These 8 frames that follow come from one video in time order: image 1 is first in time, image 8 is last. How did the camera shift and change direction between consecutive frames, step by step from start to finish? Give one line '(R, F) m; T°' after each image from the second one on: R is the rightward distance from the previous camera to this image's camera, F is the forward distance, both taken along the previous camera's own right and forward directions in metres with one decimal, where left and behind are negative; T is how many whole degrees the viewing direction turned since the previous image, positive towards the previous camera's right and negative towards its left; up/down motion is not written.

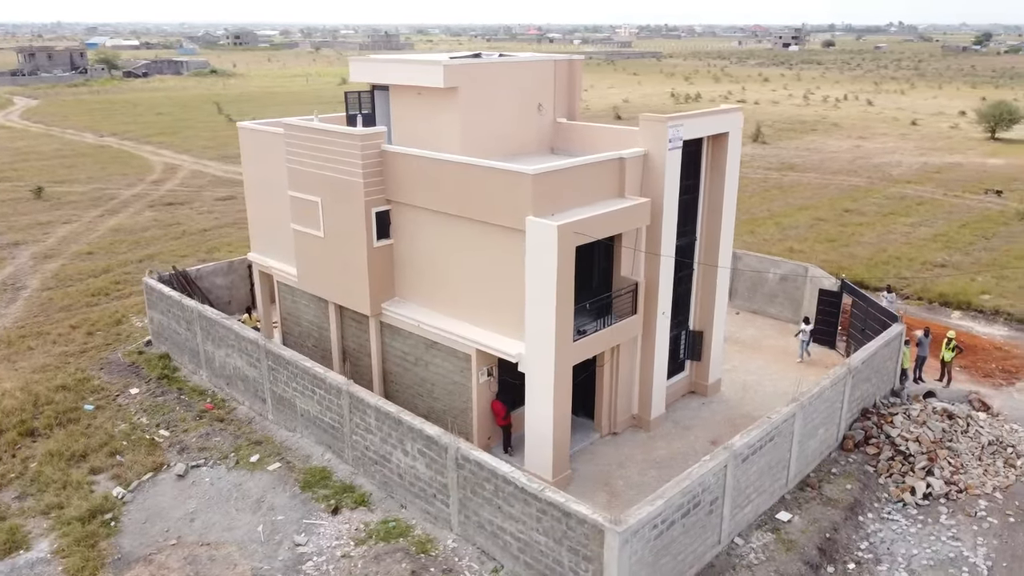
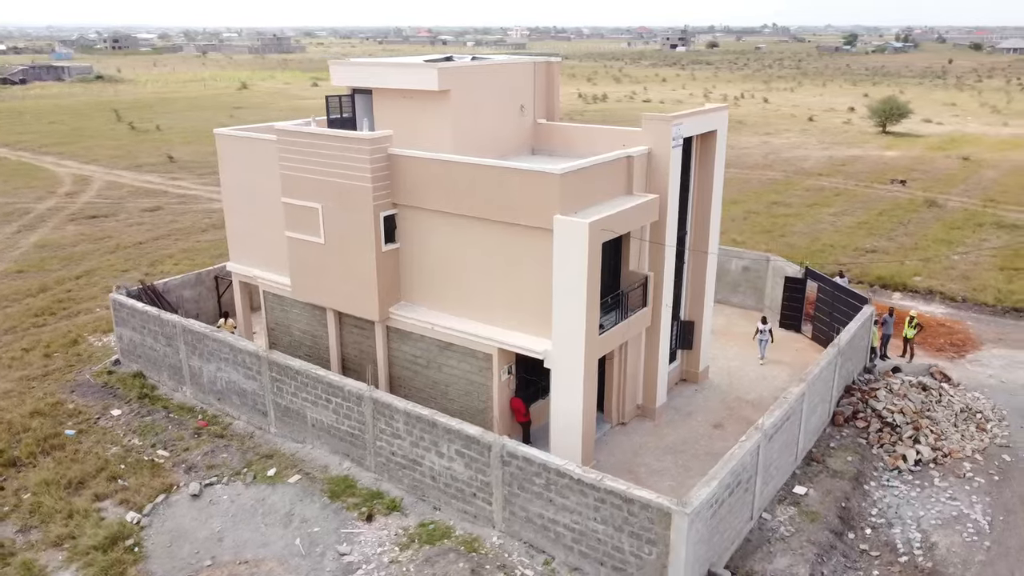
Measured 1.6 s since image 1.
(-2.0, -0.1) m; +7°
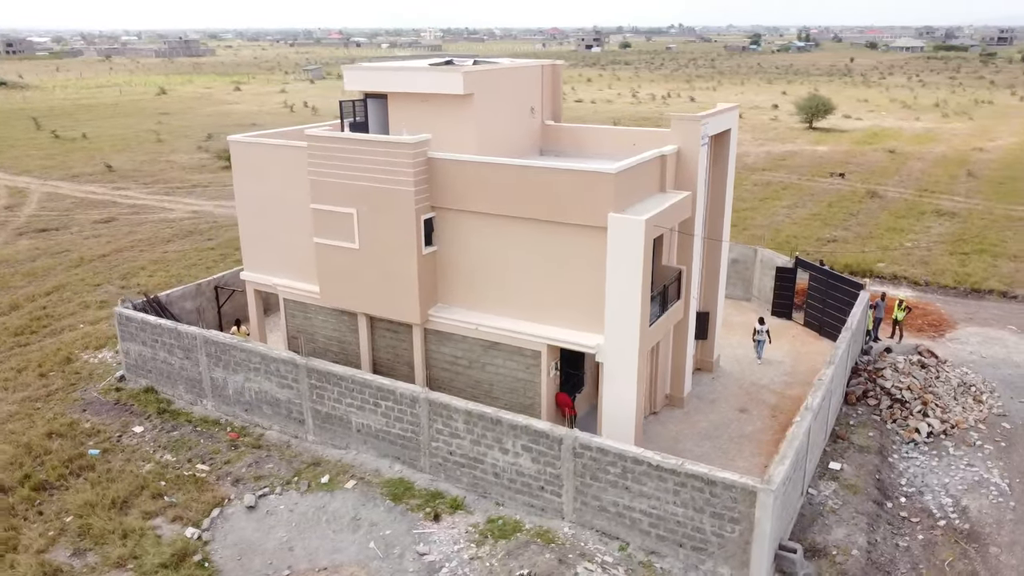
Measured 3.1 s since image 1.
(-2.2, -0.2) m; +6°
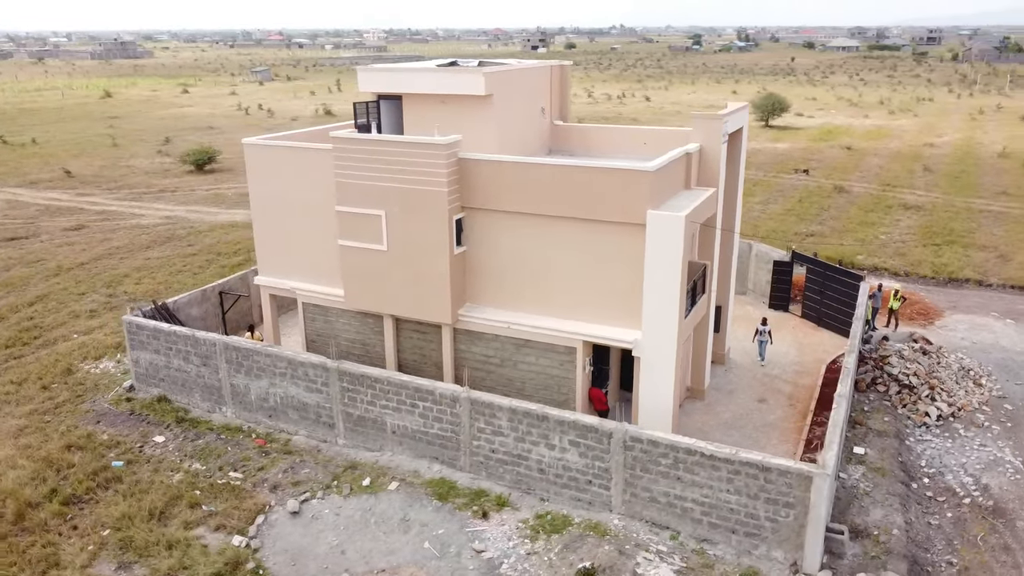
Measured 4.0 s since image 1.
(-1.5, -0.1) m; +4°
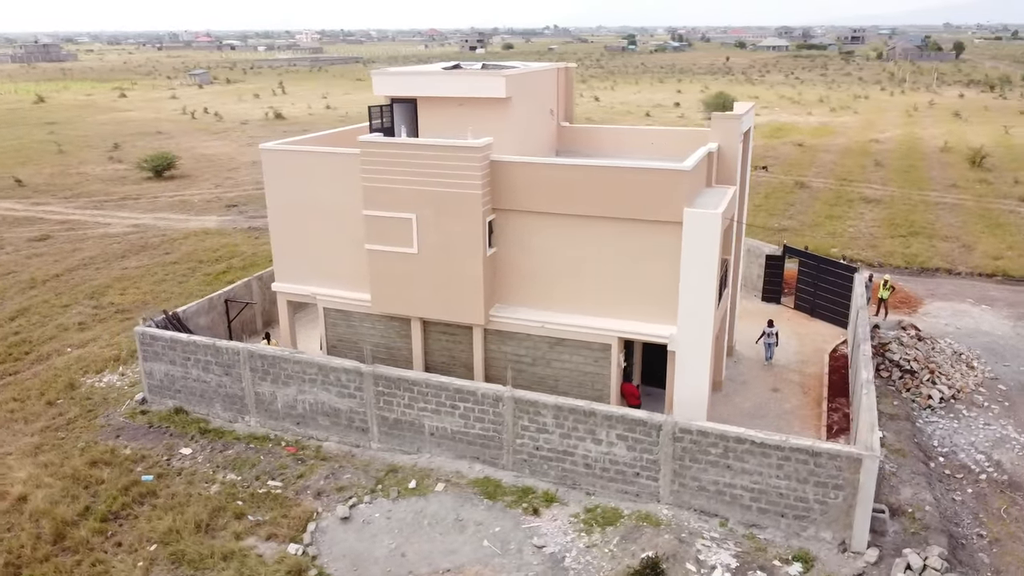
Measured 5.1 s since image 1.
(-1.7, -0.2) m; +4°
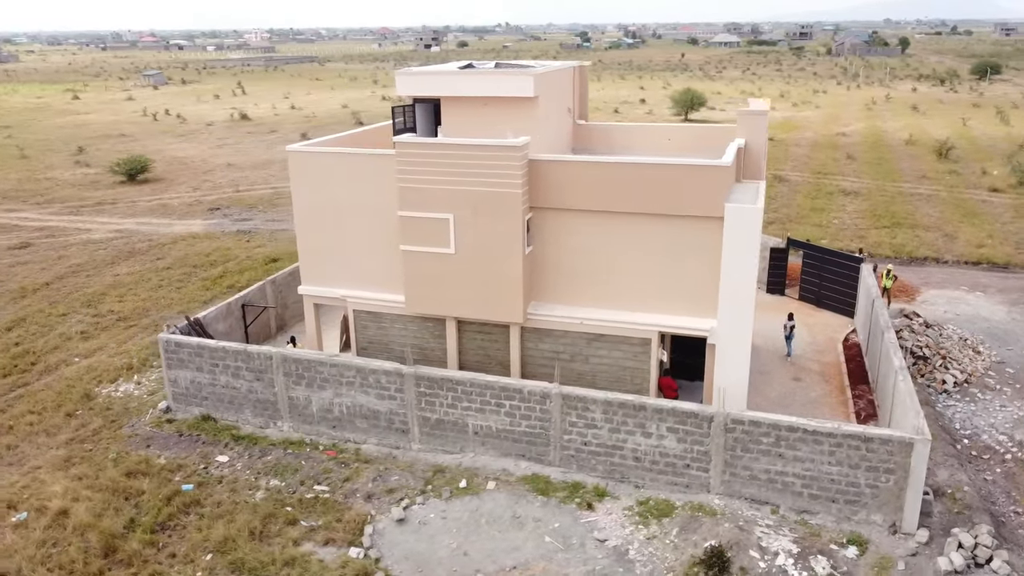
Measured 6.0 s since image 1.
(-1.5, 0.0) m; +3°
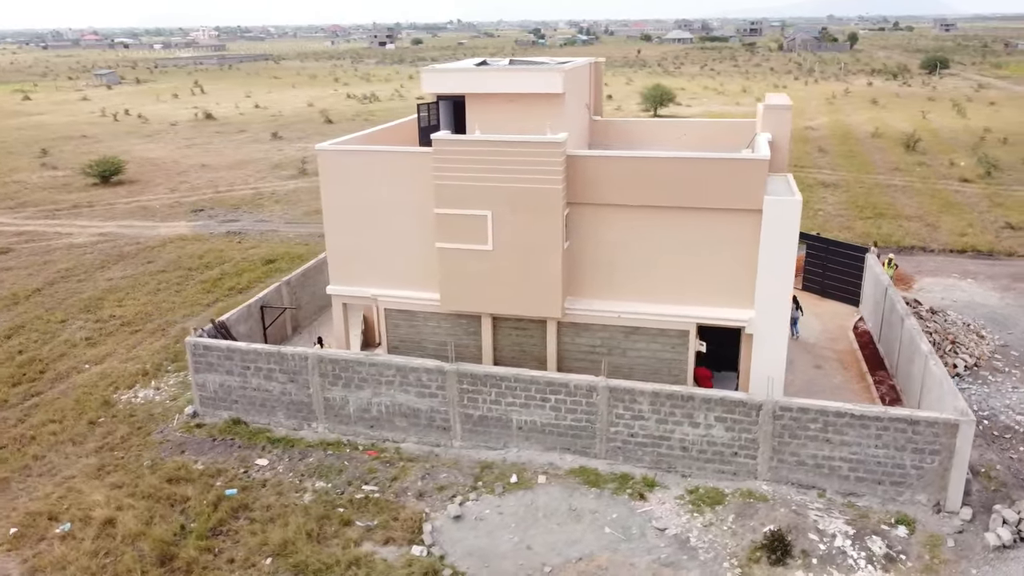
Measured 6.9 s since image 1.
(-1.5, 0.0) m; +3°
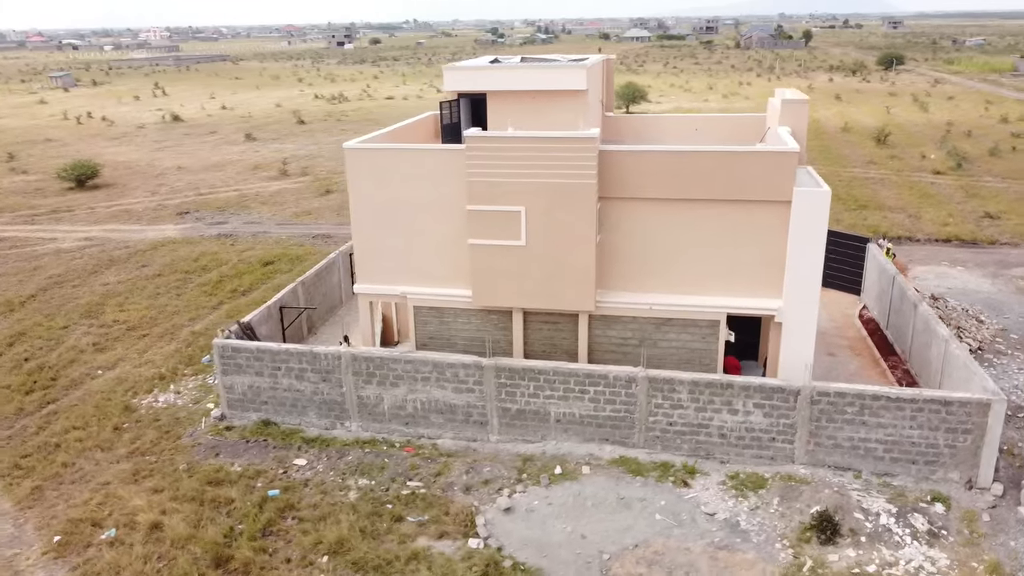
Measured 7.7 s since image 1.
(-1.4, -0.1) m; +3°
